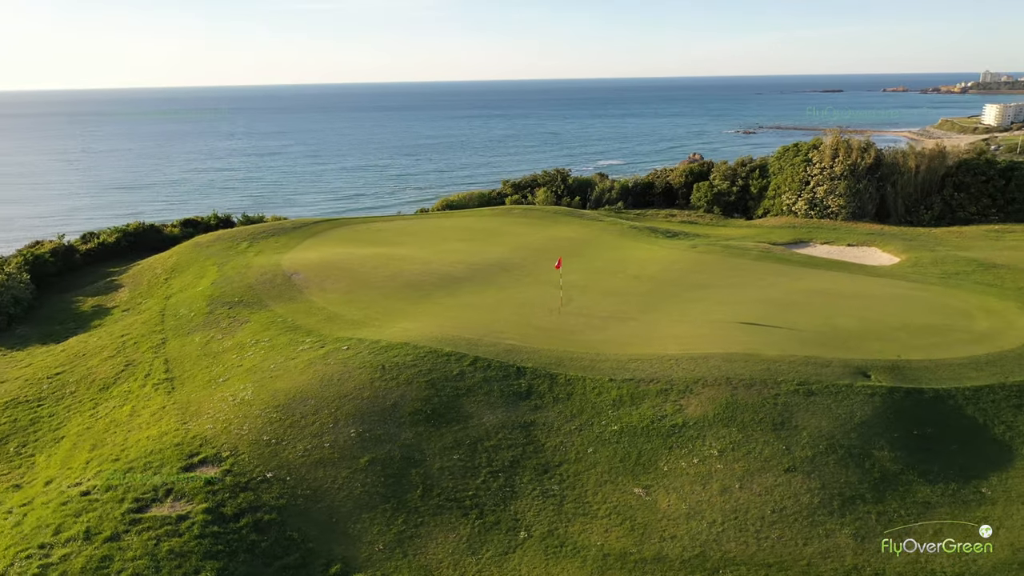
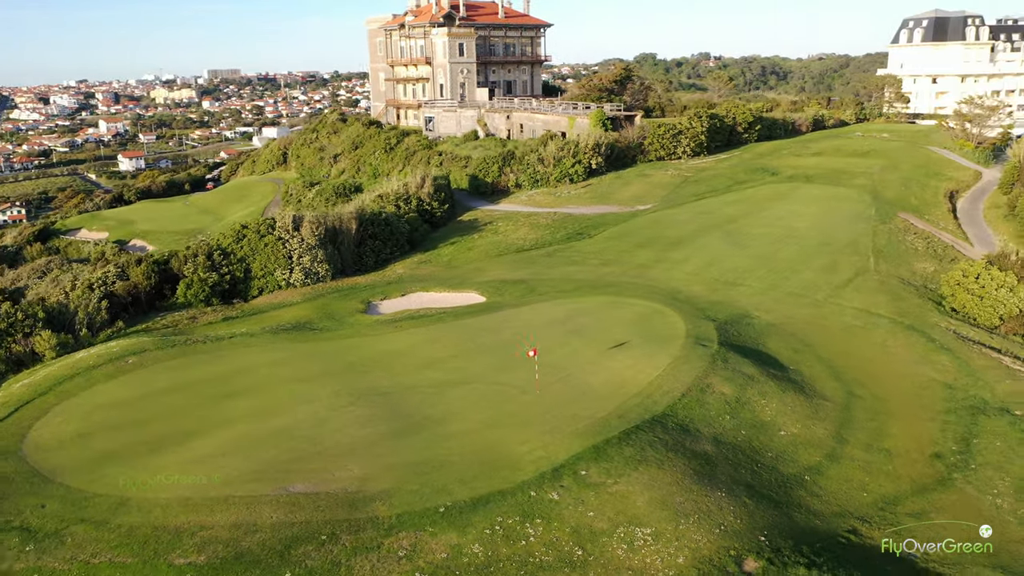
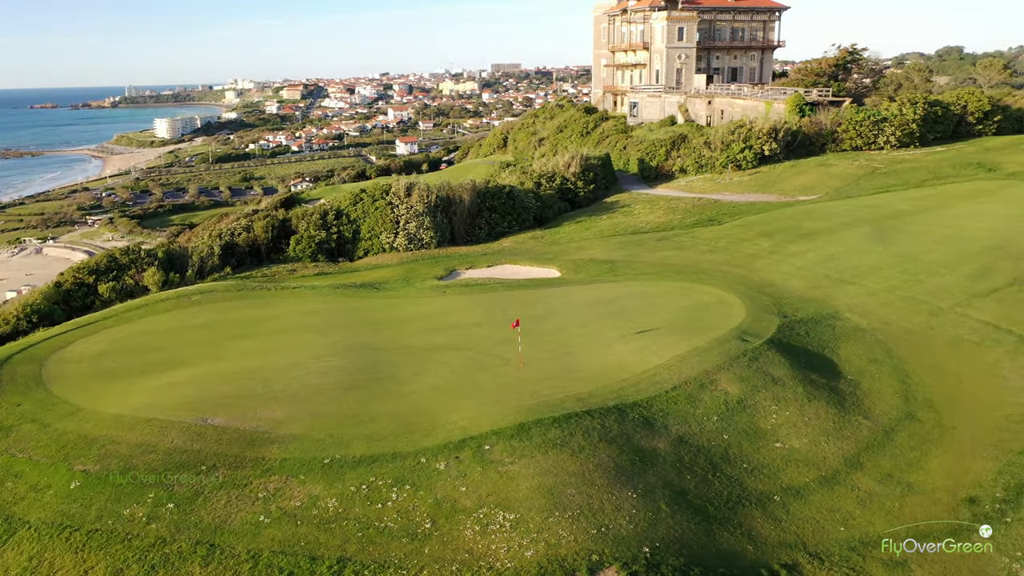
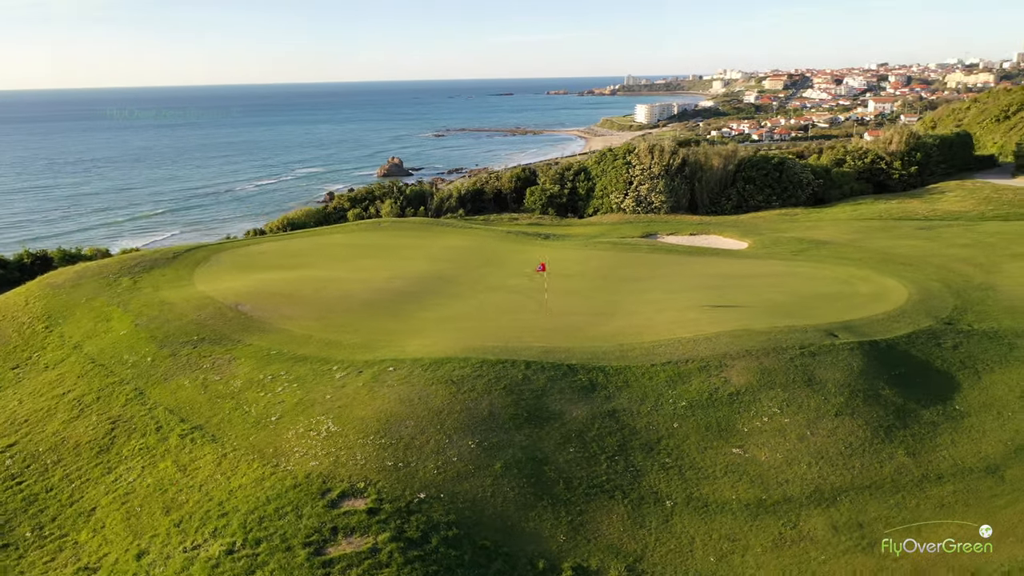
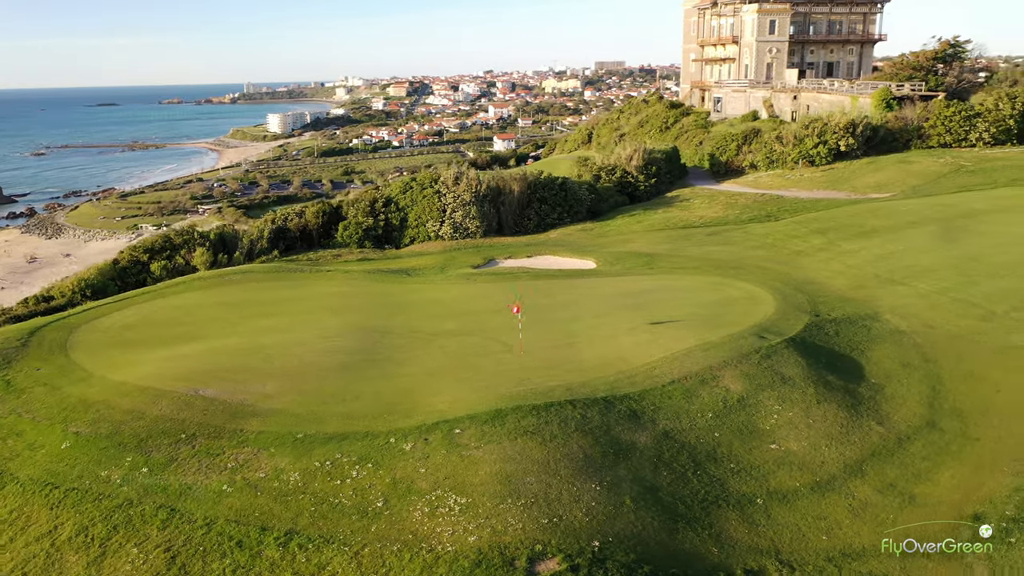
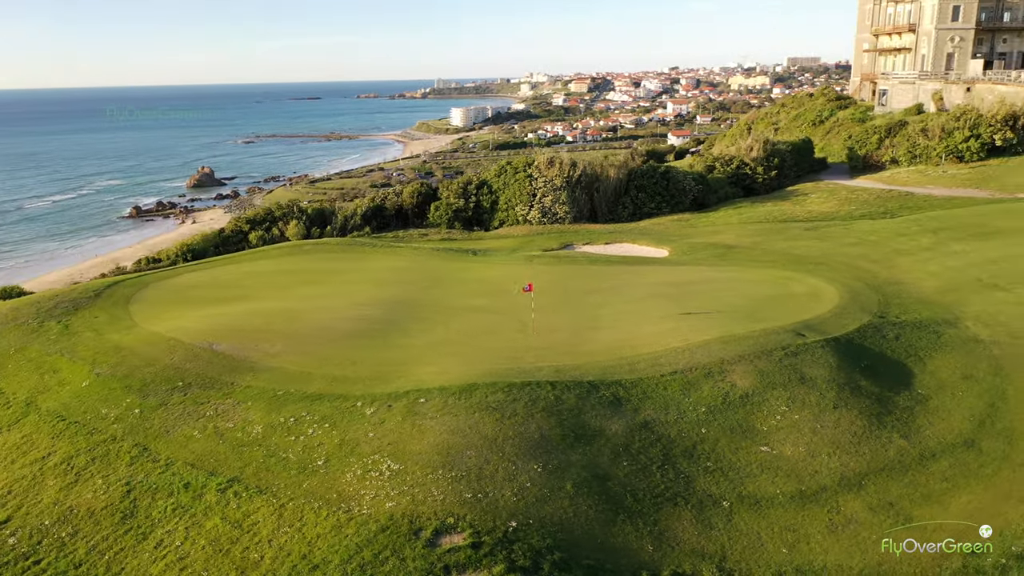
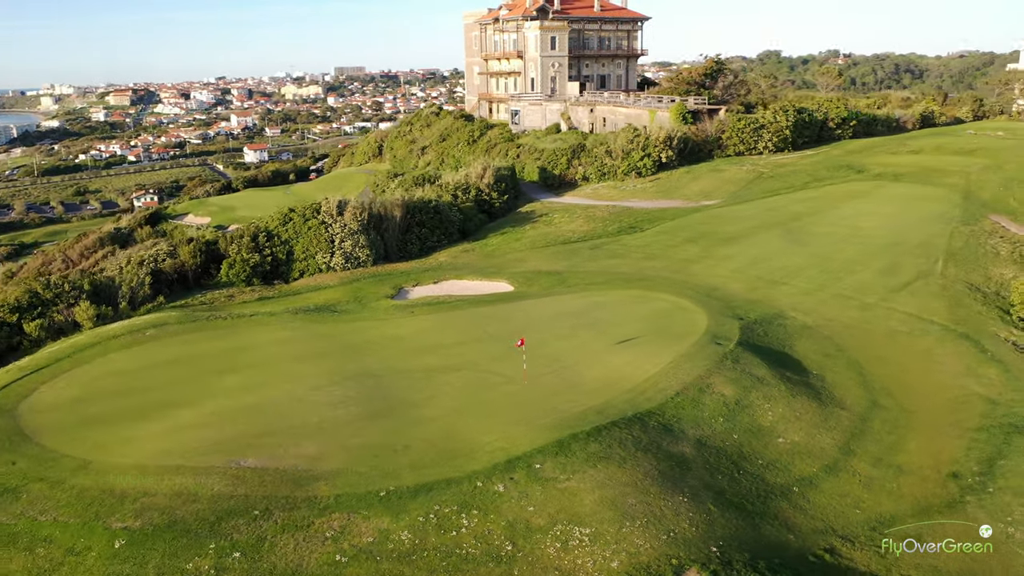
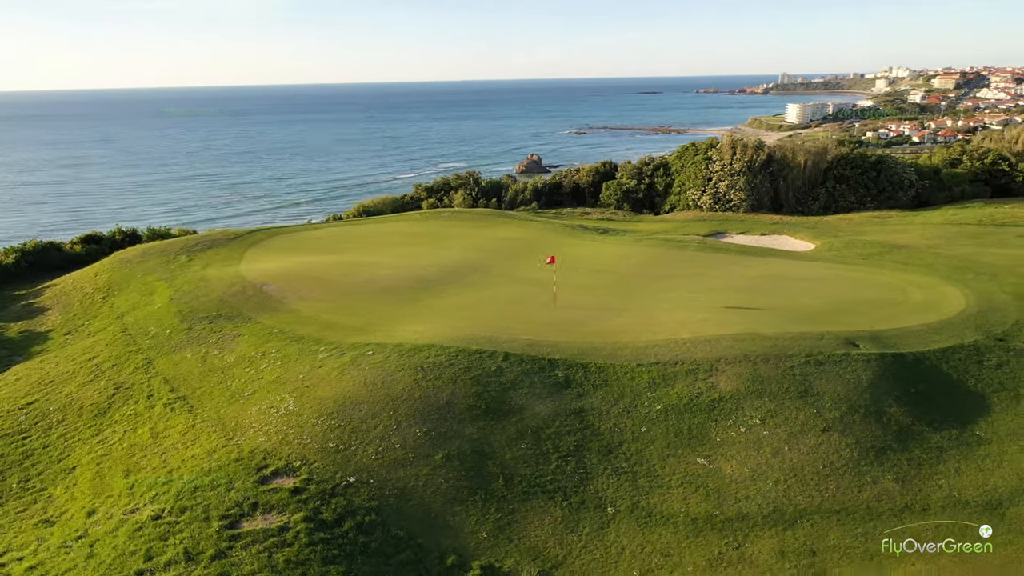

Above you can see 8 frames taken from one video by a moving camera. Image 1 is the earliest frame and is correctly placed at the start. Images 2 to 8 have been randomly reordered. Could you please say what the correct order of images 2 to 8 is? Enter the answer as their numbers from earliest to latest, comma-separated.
8, 4, 6, 5, 3, 7, 2
